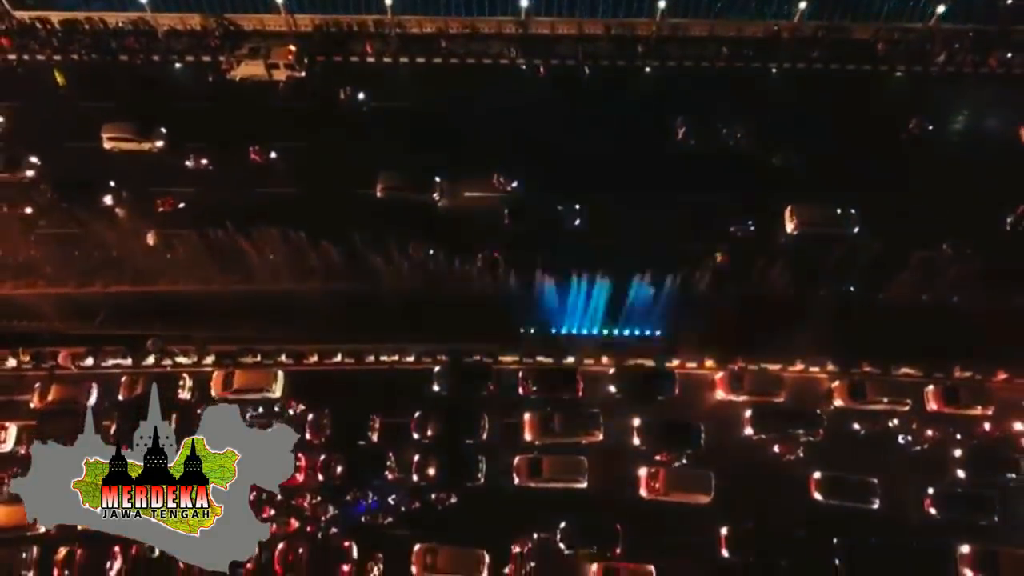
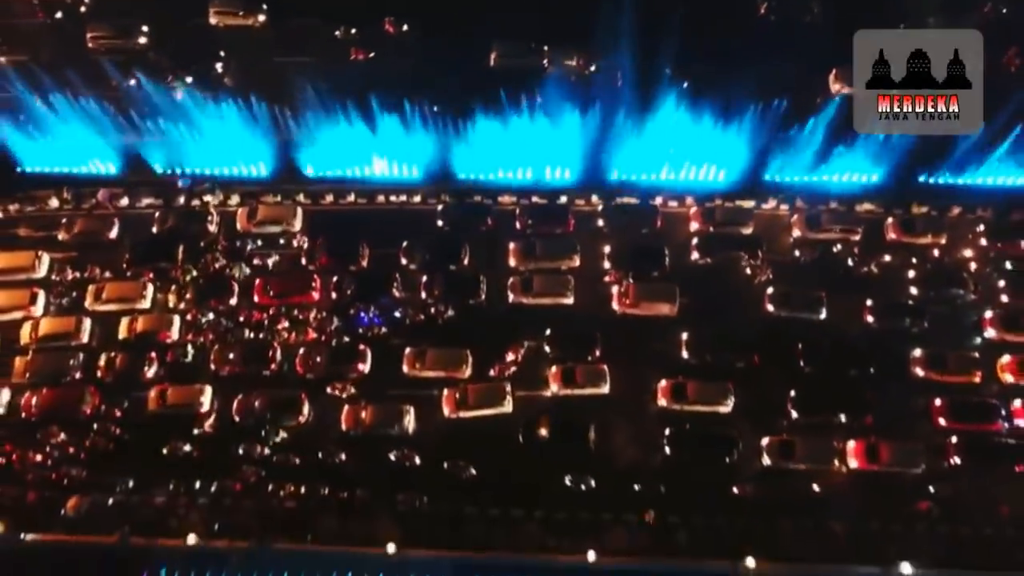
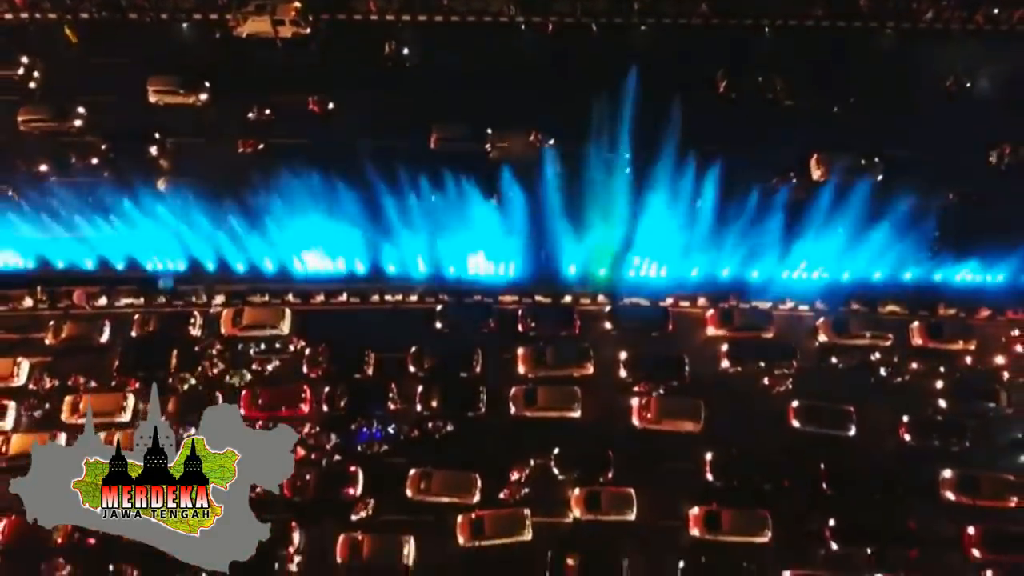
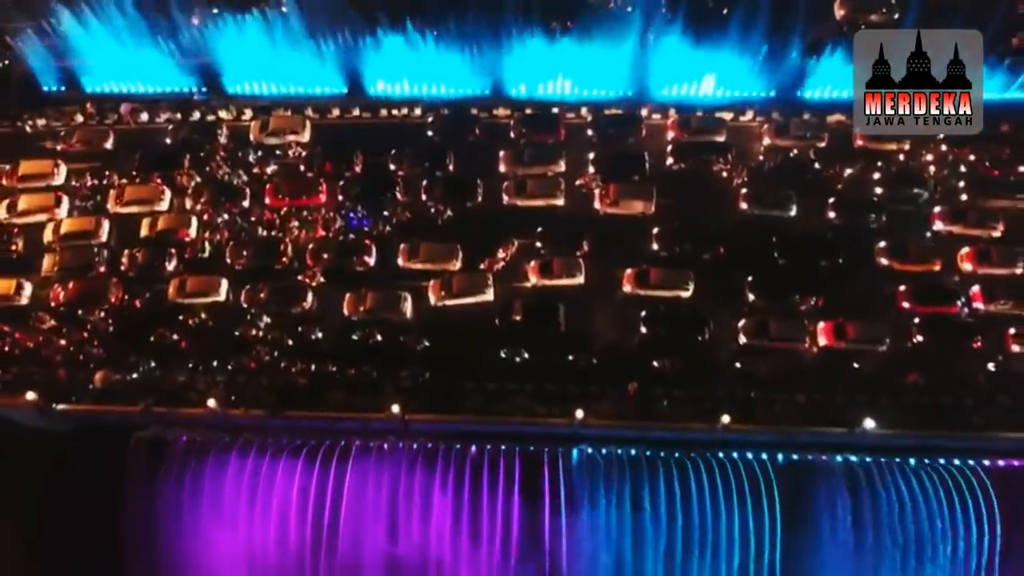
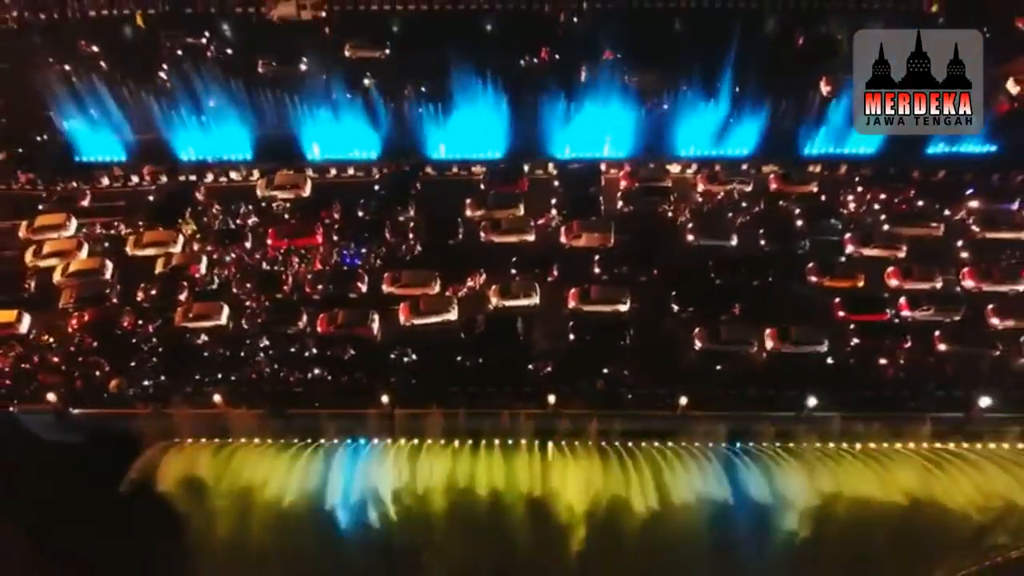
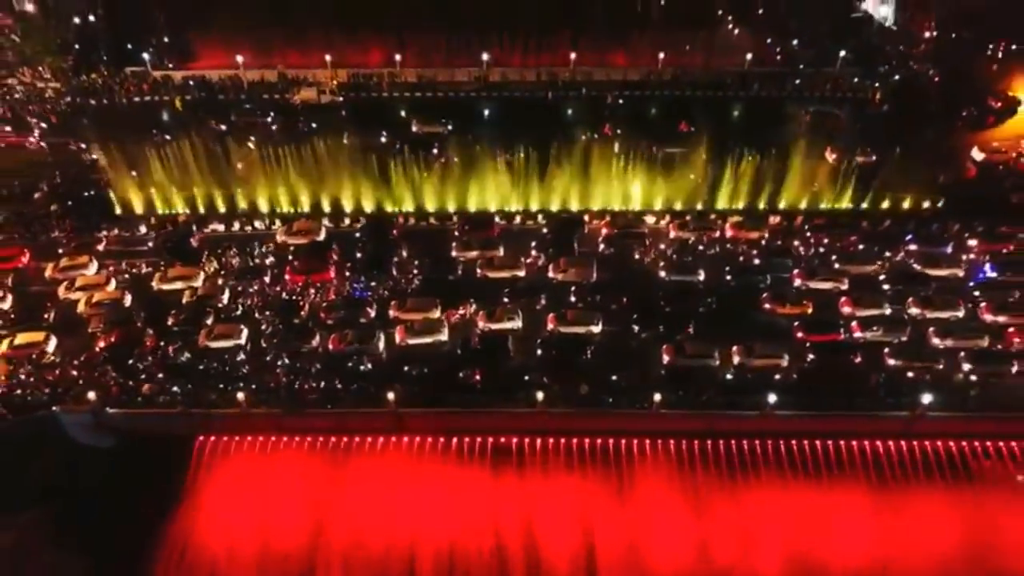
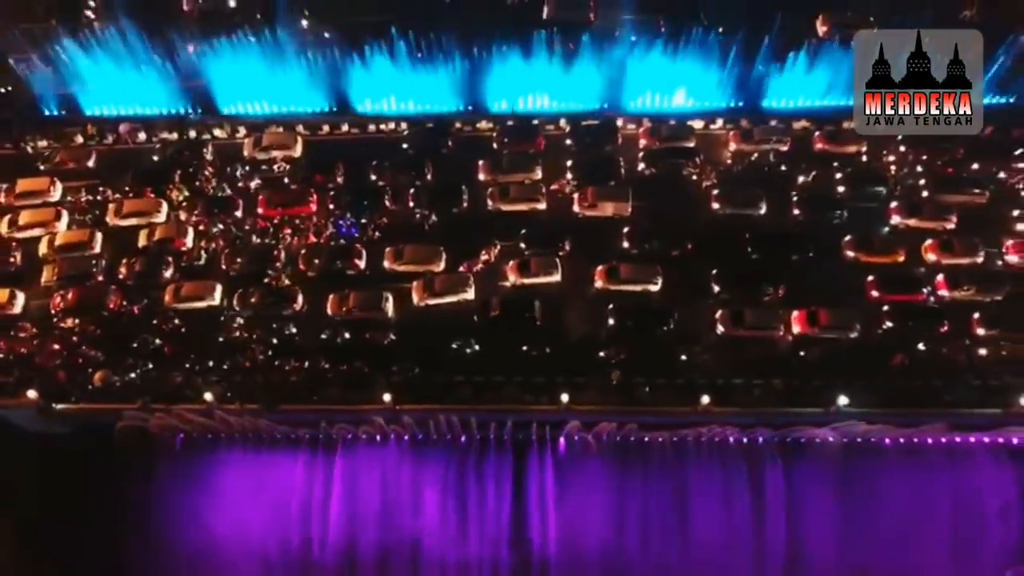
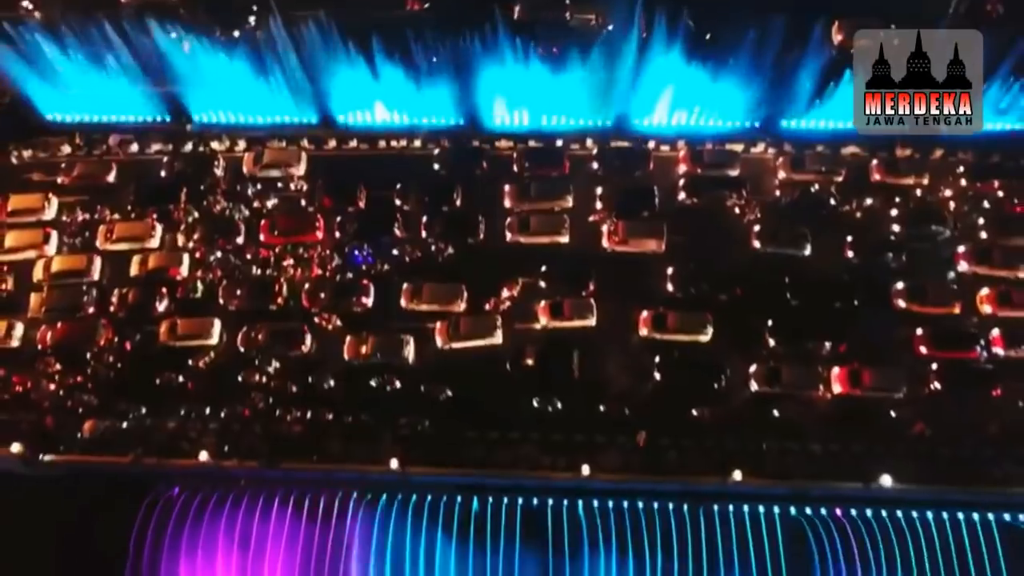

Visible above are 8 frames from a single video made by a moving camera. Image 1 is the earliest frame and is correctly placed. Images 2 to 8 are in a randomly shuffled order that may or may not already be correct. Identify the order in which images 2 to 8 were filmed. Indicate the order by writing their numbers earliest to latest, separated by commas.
3, 2, 8, 4, 7, 5, 6
